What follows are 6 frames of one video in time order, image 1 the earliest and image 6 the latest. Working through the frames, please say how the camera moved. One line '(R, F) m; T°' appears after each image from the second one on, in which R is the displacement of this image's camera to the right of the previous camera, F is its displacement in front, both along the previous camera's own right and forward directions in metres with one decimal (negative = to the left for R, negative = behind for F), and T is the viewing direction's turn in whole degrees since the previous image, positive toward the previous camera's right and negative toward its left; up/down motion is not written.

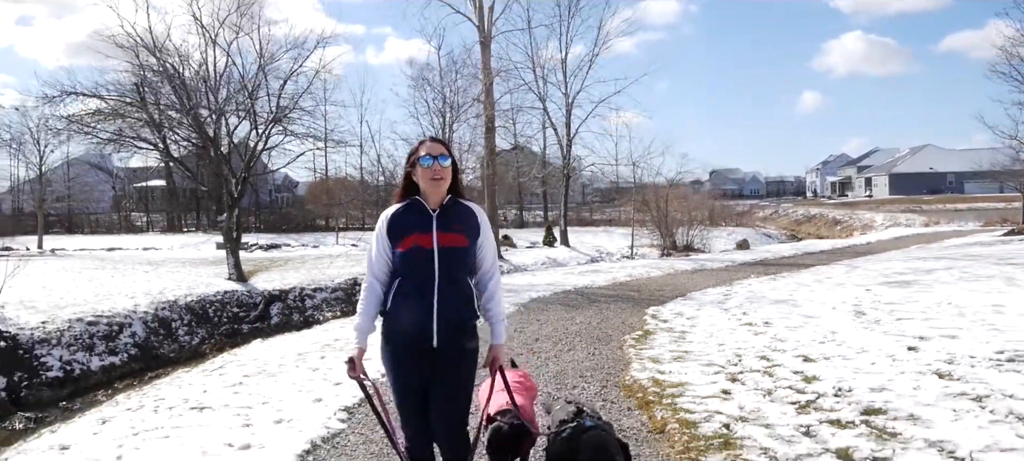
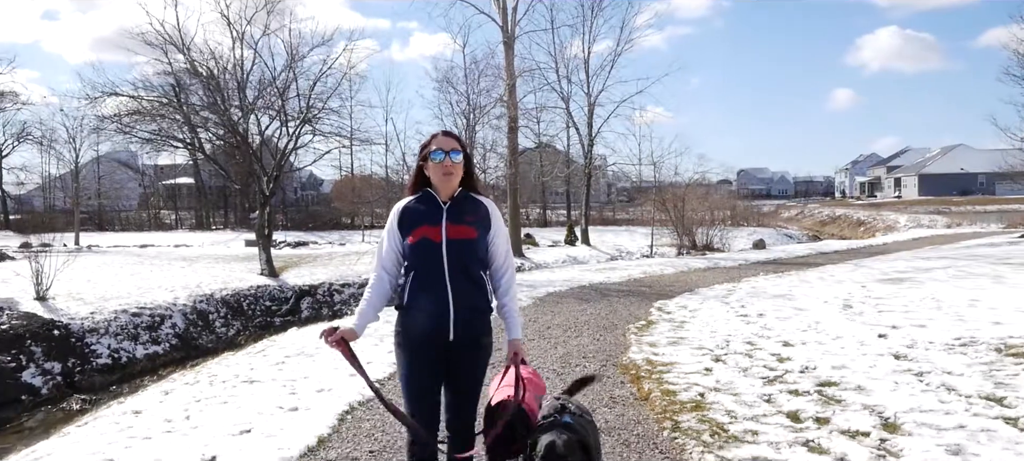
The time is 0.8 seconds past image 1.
(+0.1, -0.8) m; -2°
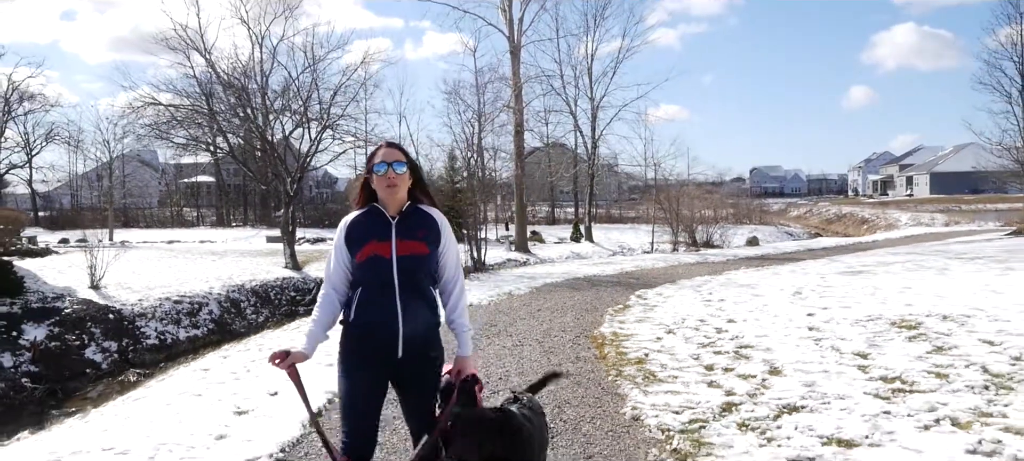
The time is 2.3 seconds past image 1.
(+0.3, -1.3) m; -1°
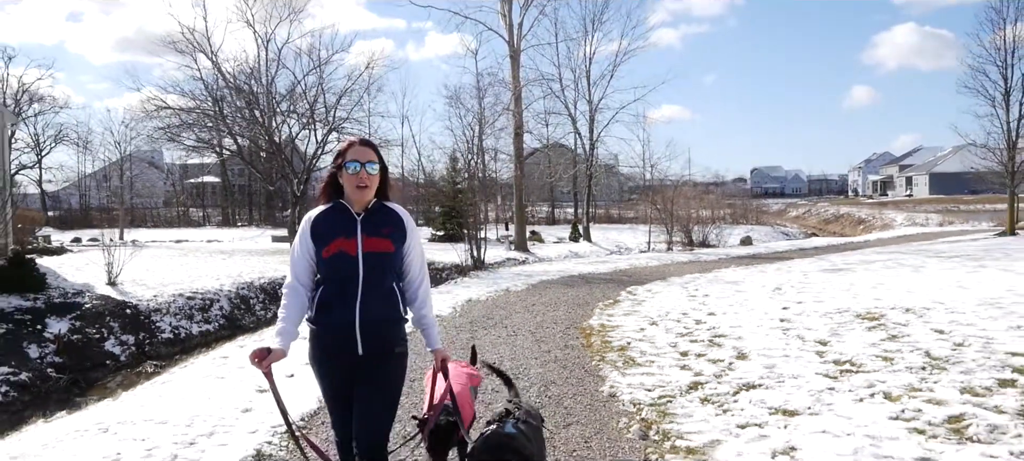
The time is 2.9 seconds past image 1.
(+0.1, -0.5) m; 0°
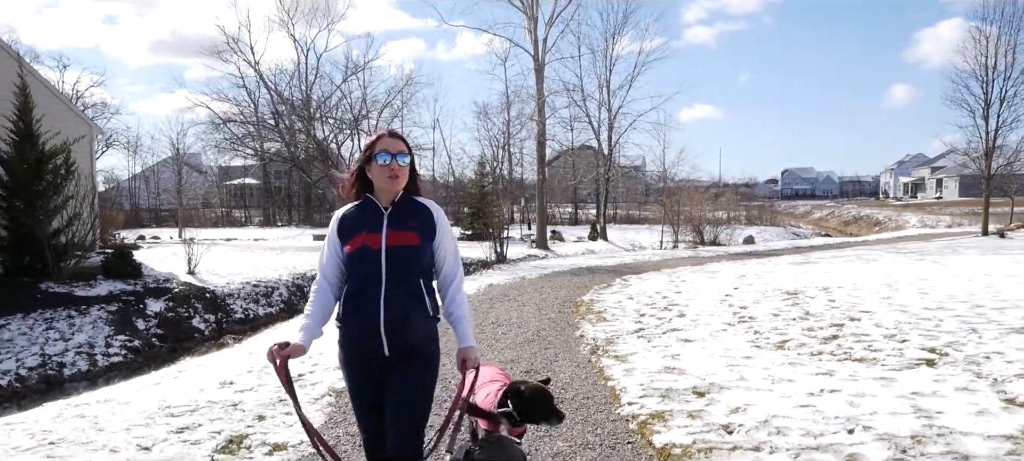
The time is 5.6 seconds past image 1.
(+0.3, -2.3) m; -3°
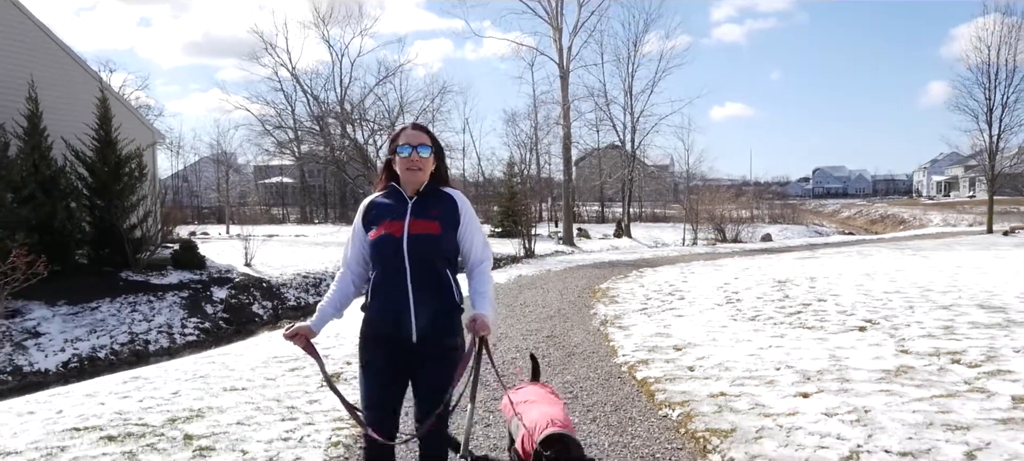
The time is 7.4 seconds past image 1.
(0.0, -1.4) m; -3°
